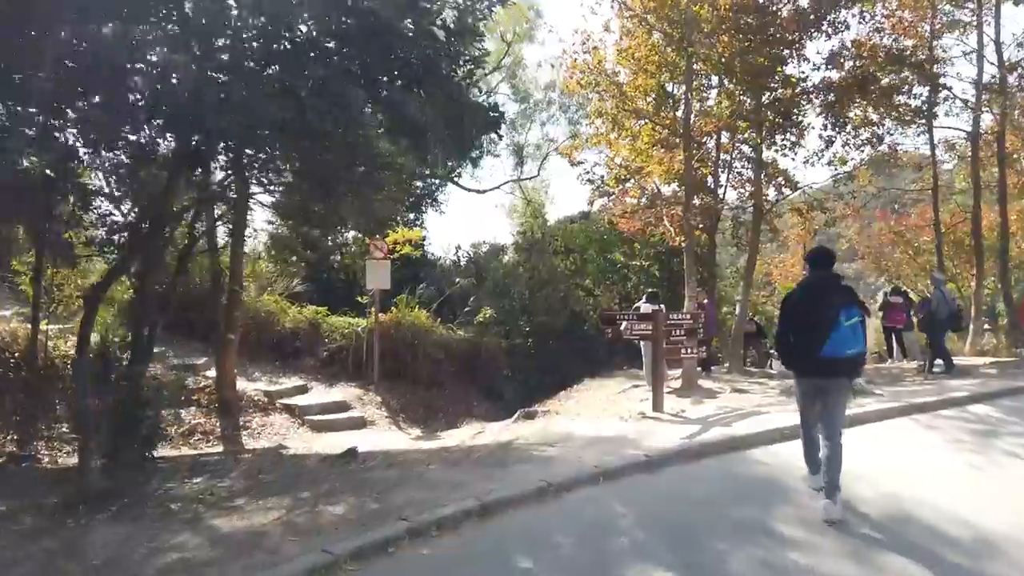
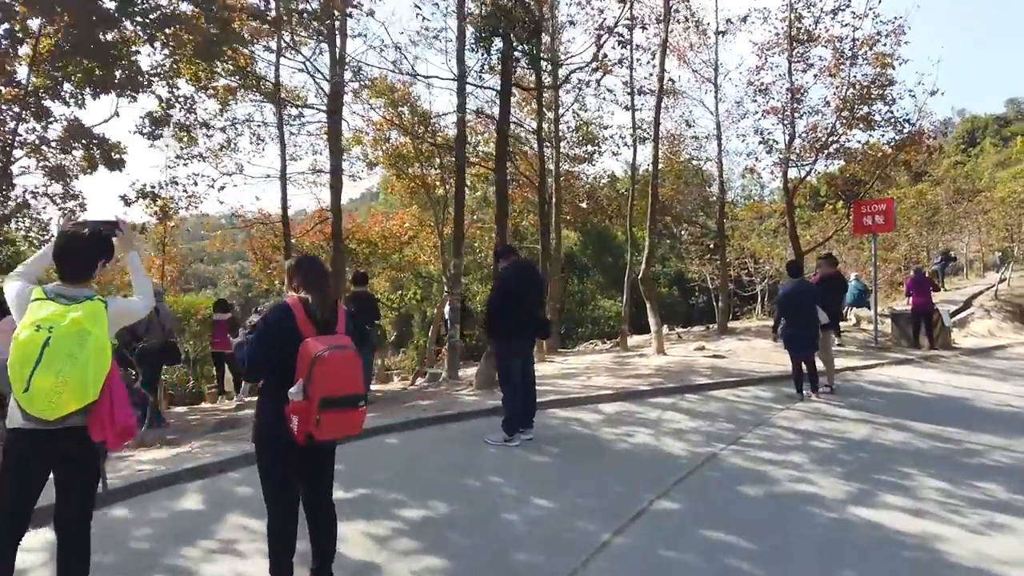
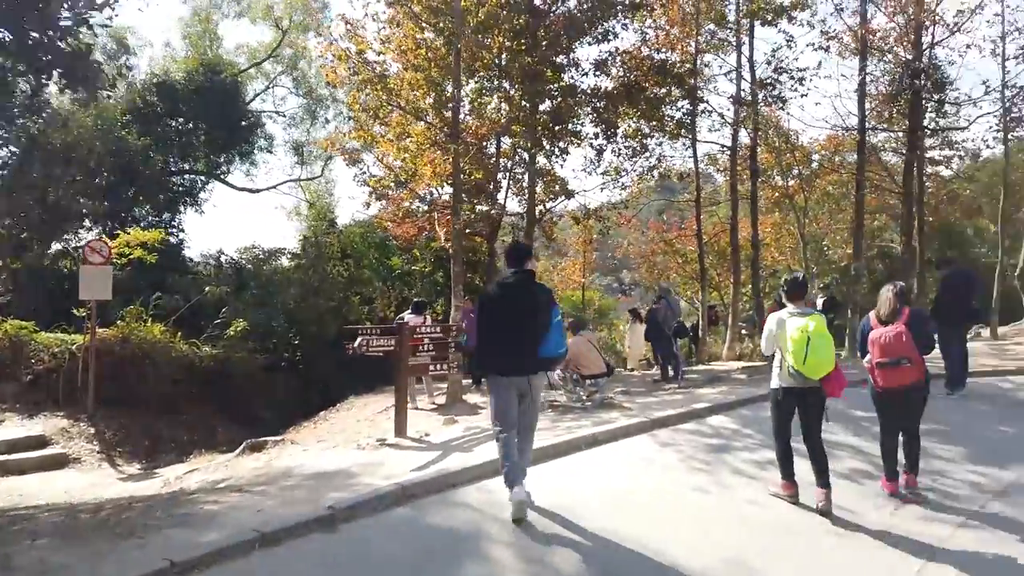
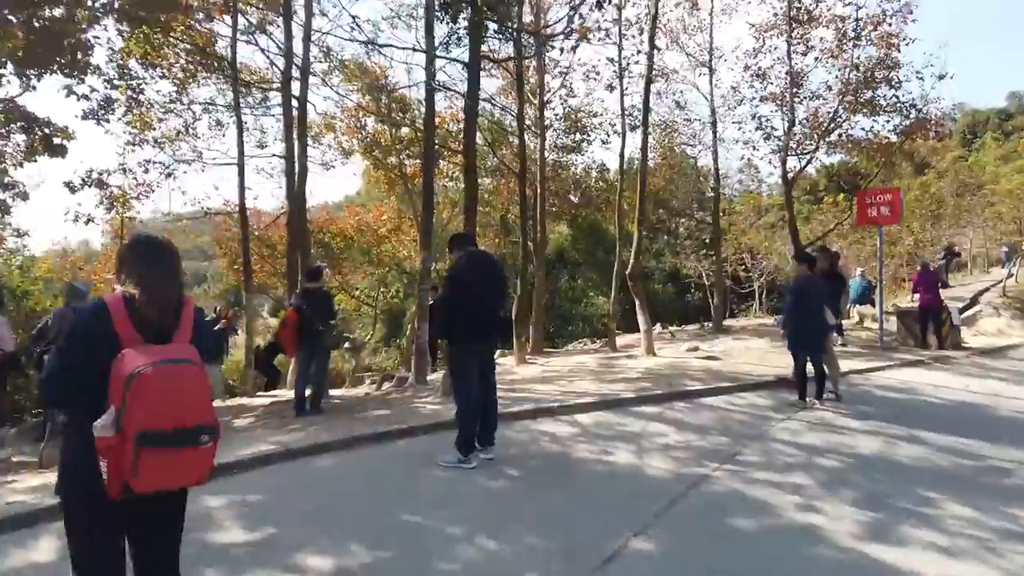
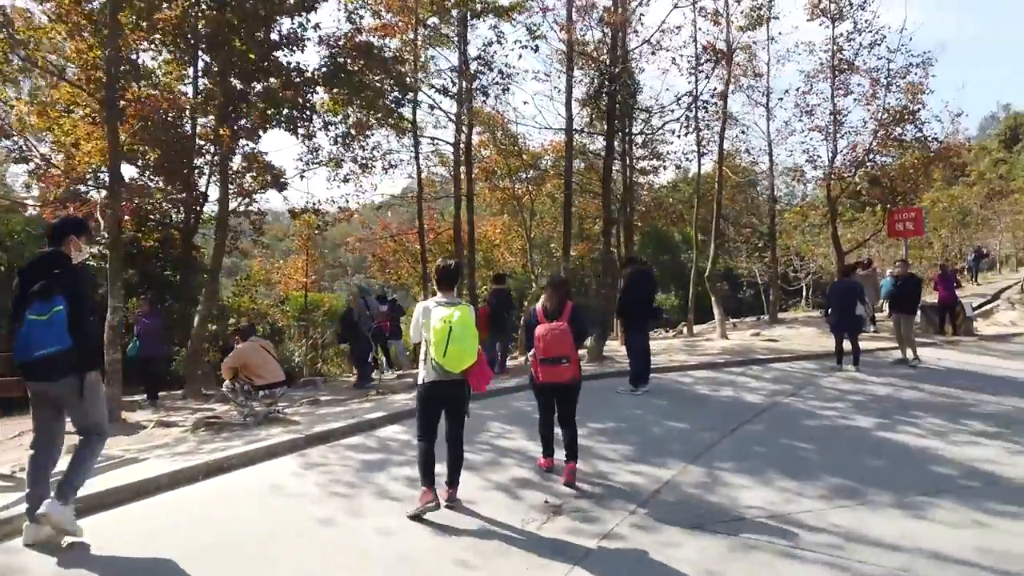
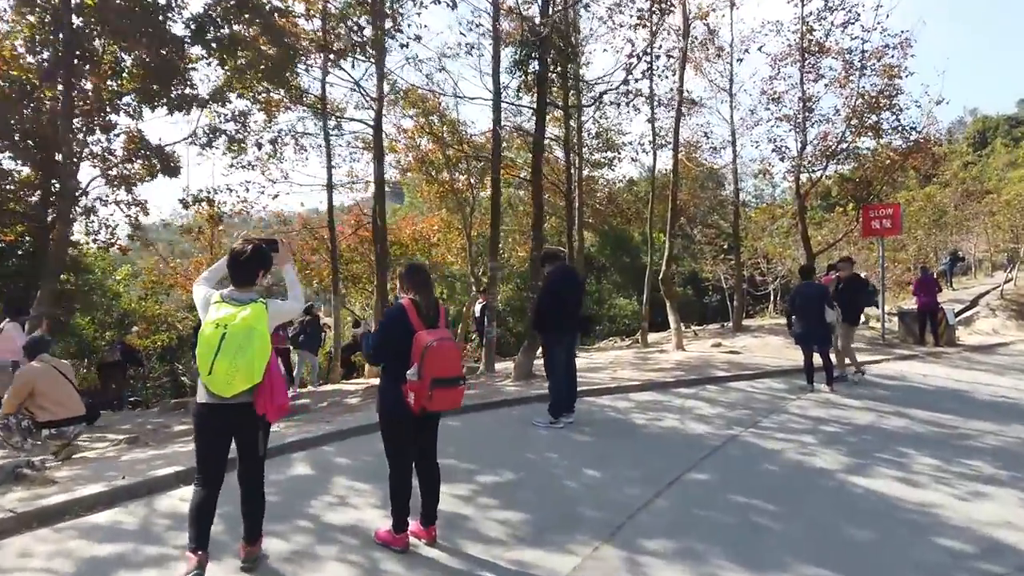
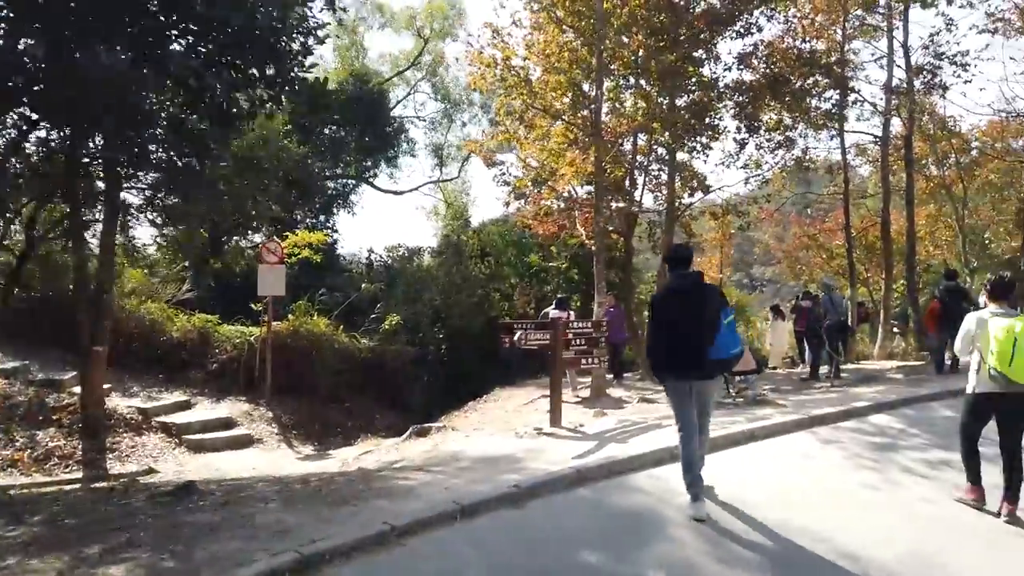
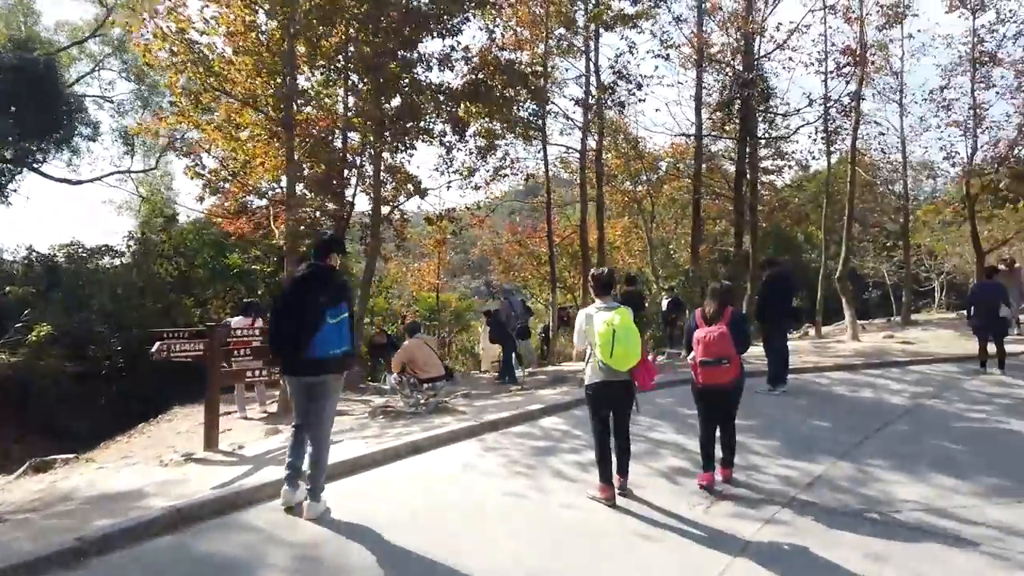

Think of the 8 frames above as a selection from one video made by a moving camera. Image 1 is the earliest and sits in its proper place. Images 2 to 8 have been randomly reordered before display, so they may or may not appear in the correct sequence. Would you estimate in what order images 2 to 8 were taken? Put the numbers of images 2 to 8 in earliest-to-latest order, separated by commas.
7, 3, 8, 5, 6, 2, 4
